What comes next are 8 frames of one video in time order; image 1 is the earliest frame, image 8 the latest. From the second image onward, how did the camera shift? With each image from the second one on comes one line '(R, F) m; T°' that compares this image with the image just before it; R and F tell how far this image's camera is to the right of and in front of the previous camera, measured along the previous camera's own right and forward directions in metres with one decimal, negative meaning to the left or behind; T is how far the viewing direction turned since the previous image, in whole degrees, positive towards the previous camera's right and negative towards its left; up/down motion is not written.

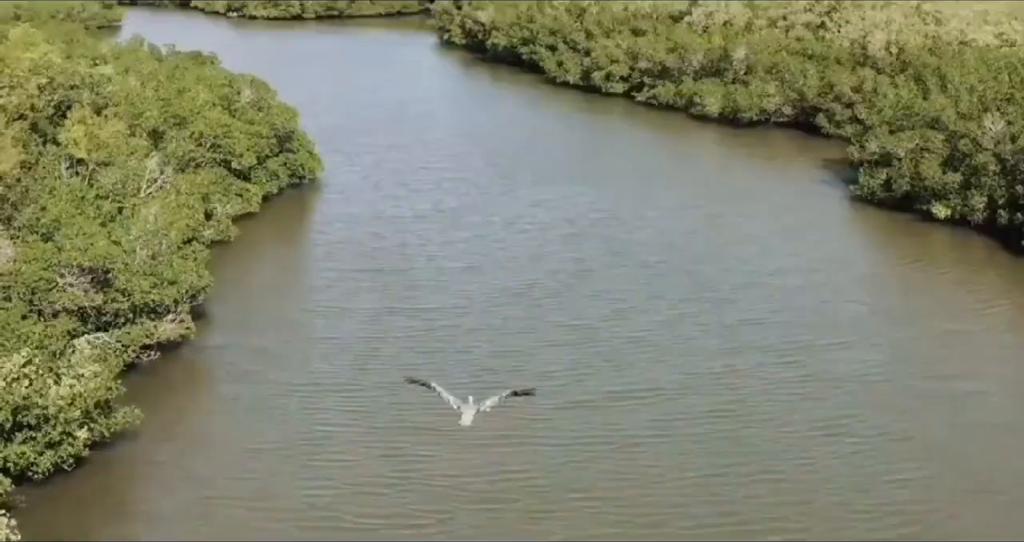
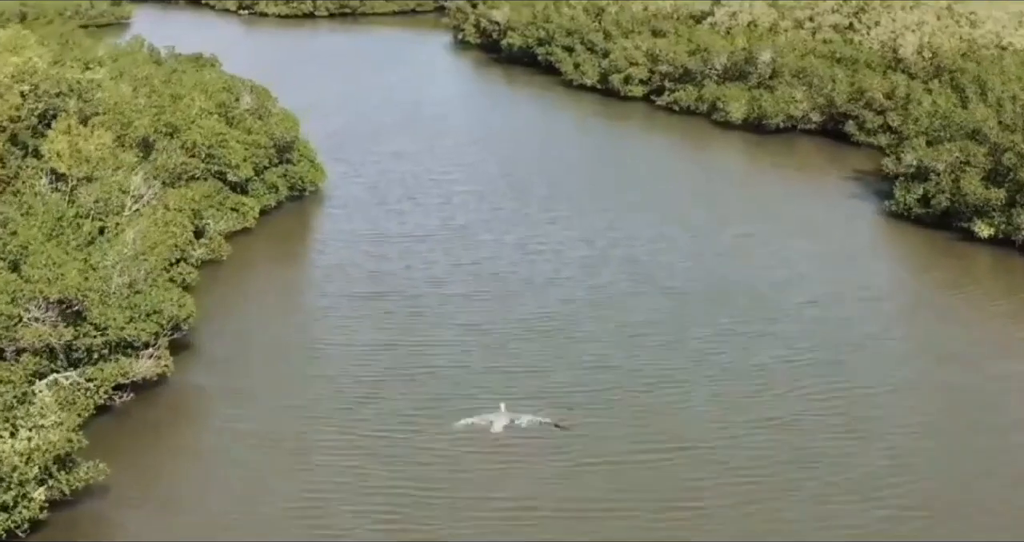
(+0.1, +2.8) m; -1°
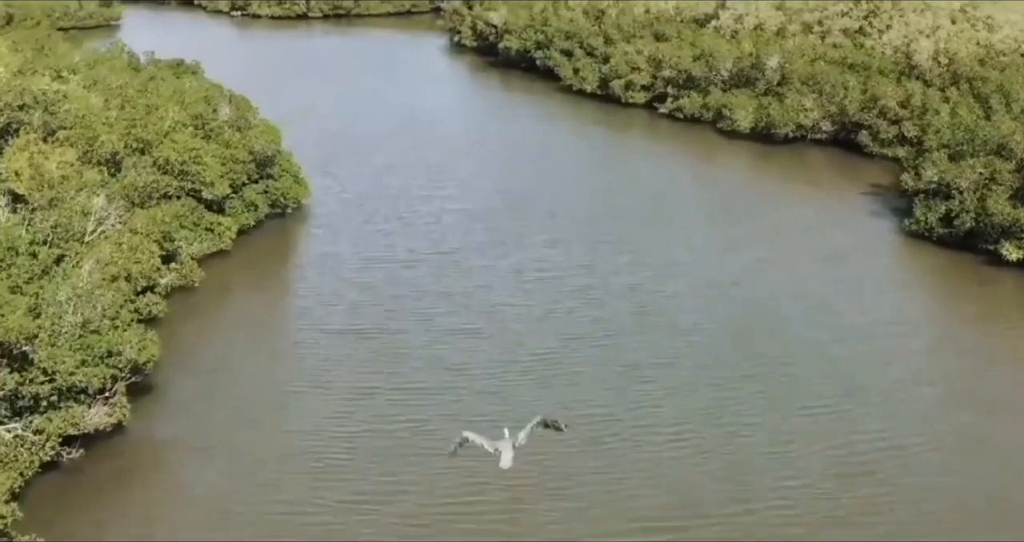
(+0.1, +2.8) m; 0°
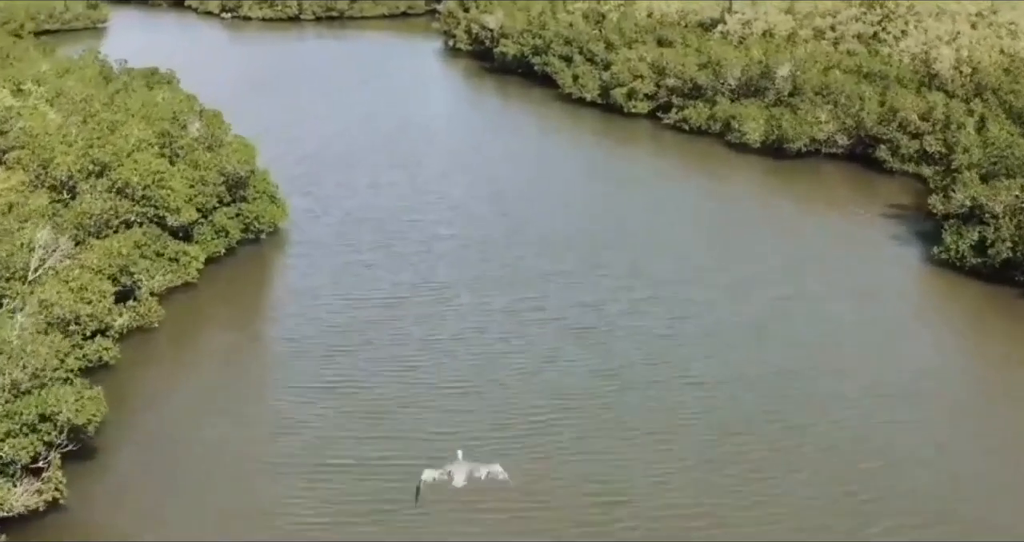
(+0.1, +3.5) m; 0°
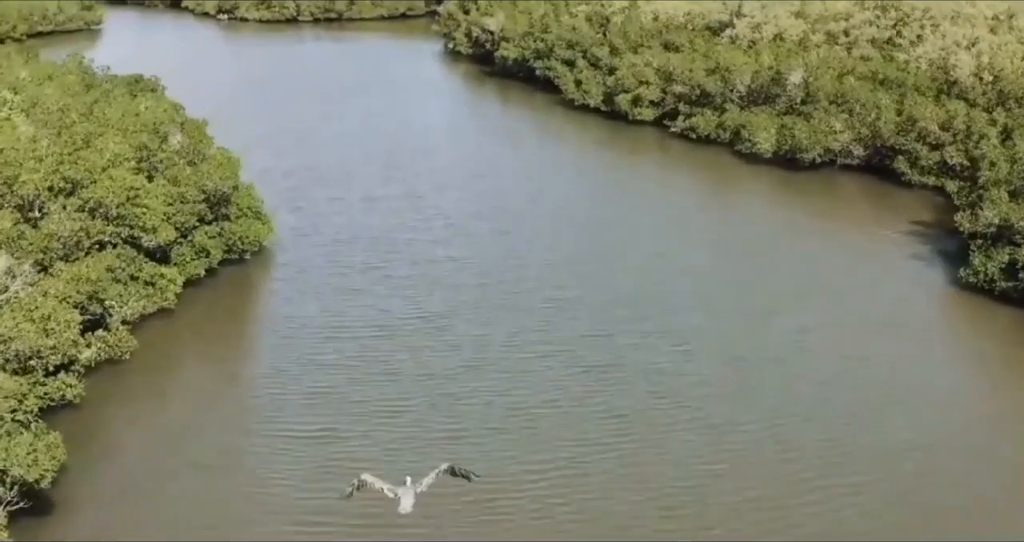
(+0.1, +2.4) m; 0°
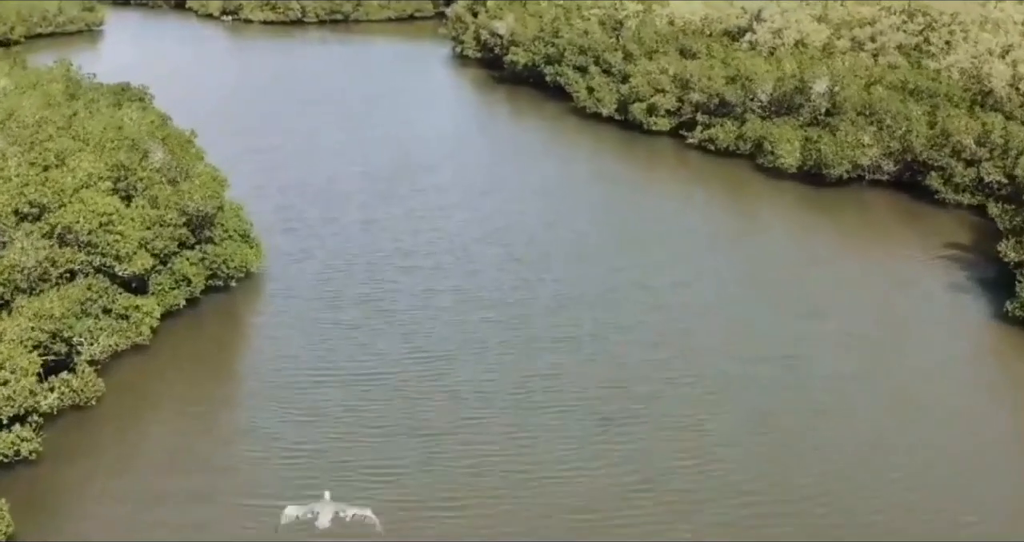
(+0.1, +2.9) m; 0°
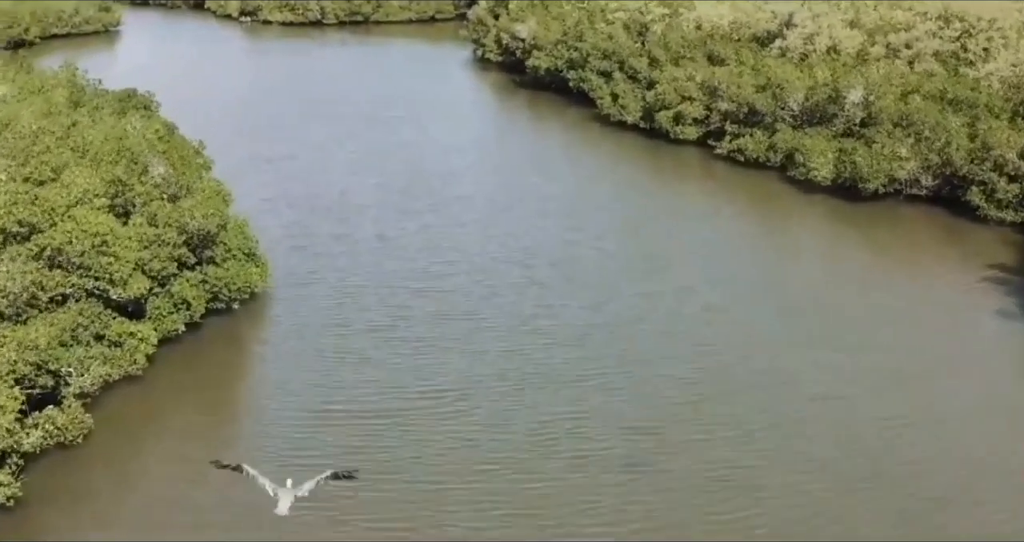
(0.0, +2.0) m; -1°
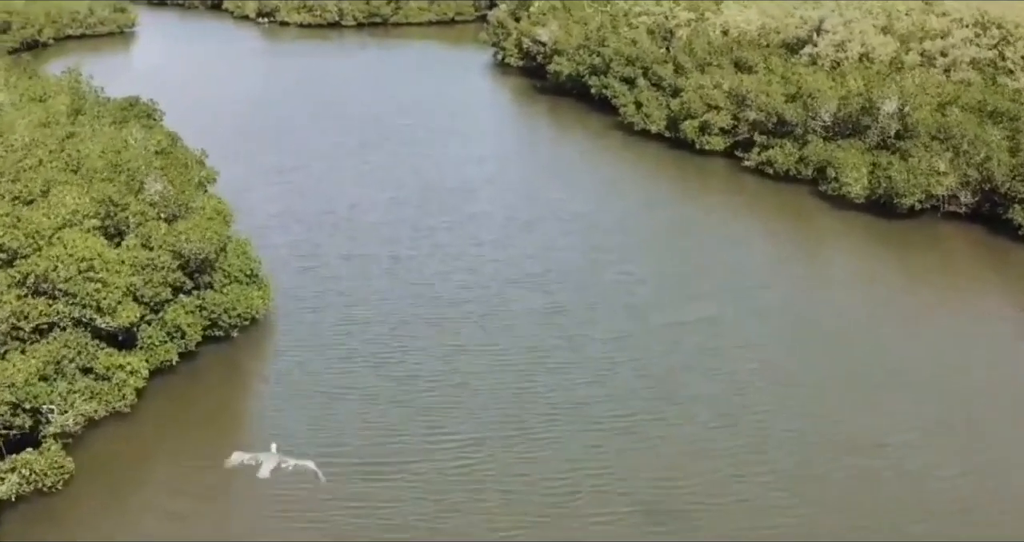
(+0.1, +2.1) m; -1°
